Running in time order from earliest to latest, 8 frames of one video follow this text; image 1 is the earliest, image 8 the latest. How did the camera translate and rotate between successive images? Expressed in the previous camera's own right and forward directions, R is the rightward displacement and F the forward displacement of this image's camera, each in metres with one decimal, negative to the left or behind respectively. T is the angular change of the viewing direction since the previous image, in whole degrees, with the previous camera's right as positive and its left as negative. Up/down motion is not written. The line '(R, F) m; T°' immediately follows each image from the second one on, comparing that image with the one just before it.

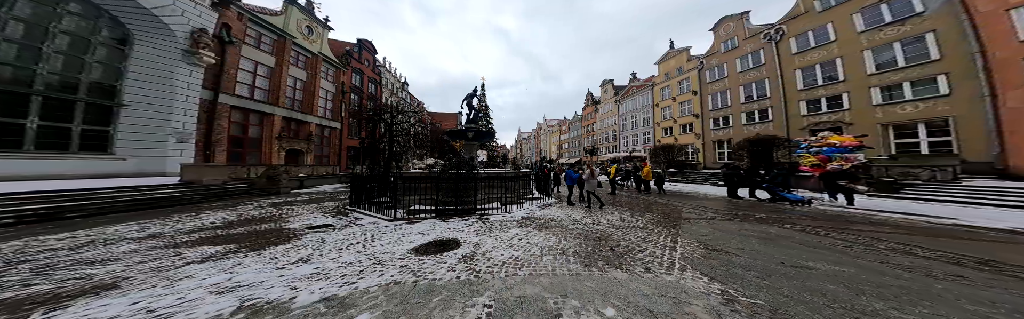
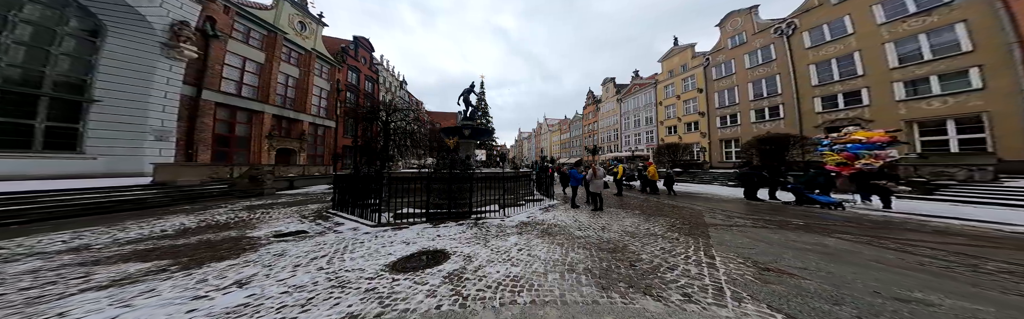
(0.0, +0.6) m; 0°
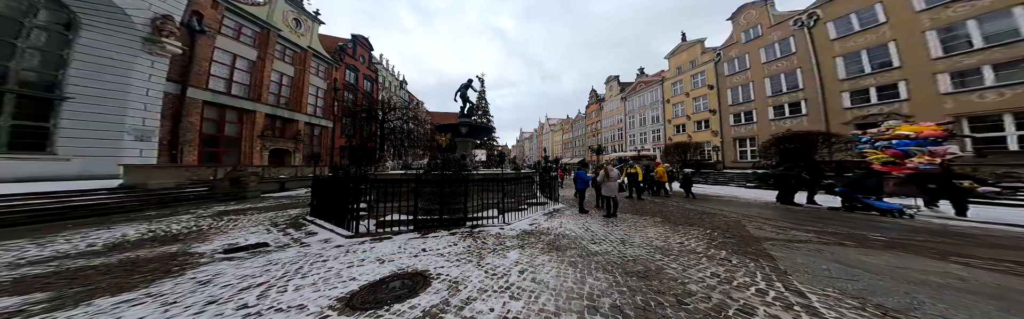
(0.0, +0.8) m; -1°
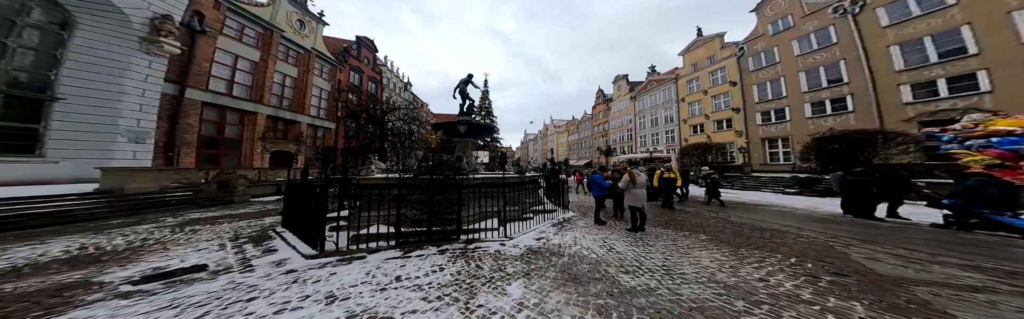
(+0.1, +0.9) m; -2°
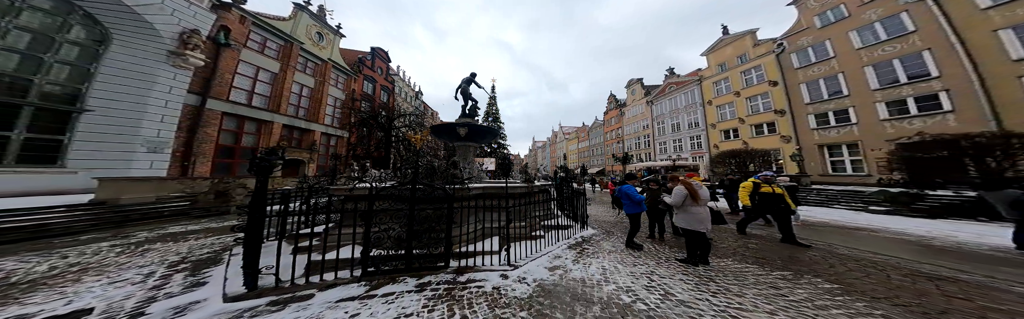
(+0.1, +1.0) m; -4°
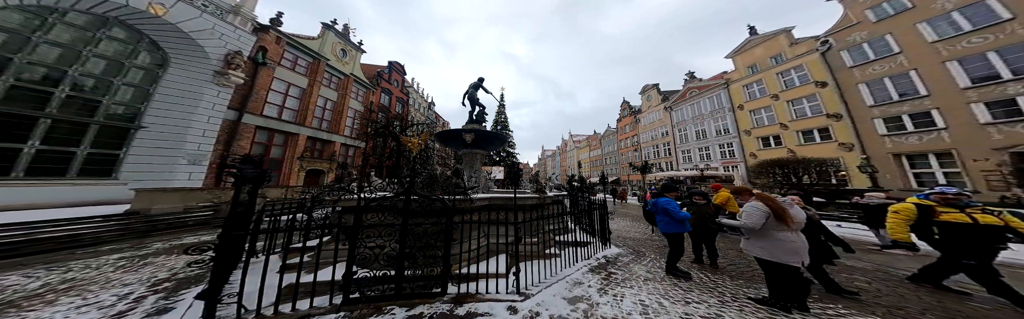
(+0.1, +0.6) m; -4°
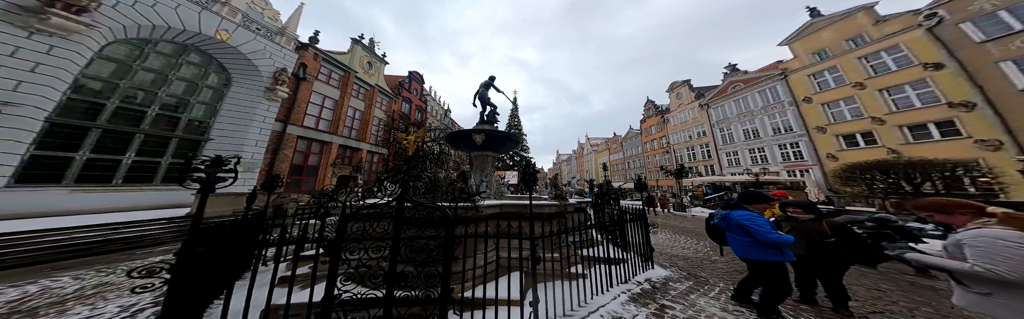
(+0.1, +0.7) m; -6°
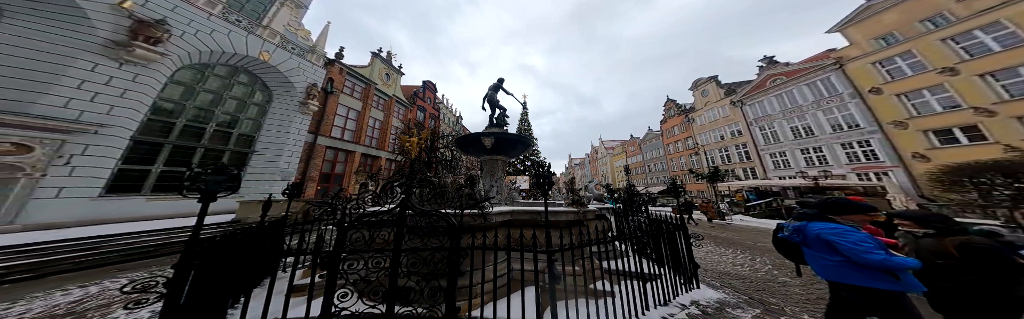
(0.0, +0.3) m; -5°
